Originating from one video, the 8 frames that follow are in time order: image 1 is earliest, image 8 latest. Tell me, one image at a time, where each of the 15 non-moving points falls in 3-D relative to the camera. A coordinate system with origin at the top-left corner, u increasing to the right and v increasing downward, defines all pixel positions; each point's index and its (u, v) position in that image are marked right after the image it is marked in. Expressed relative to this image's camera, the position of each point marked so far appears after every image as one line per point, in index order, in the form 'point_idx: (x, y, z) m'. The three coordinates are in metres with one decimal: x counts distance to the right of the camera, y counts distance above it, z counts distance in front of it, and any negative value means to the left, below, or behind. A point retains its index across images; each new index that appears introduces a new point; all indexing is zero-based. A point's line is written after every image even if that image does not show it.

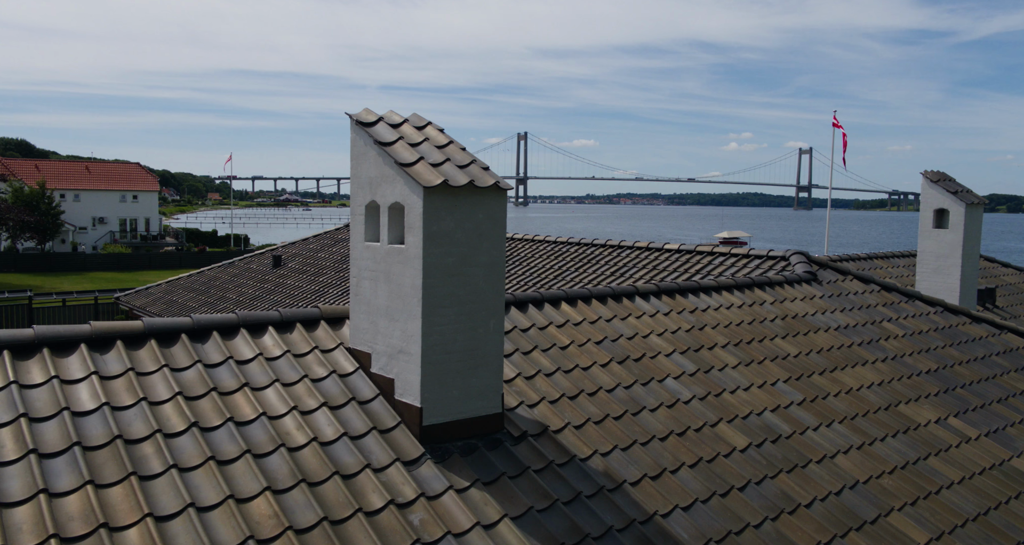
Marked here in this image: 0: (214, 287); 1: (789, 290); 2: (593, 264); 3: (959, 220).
0: (-6.5, -0.3, +17.4) m
1: (+3.0, -0.2, +8.5) m
2: (+1.2, +0.1, +11.5) m
3: (+6.1, +0.7, +10.7) m
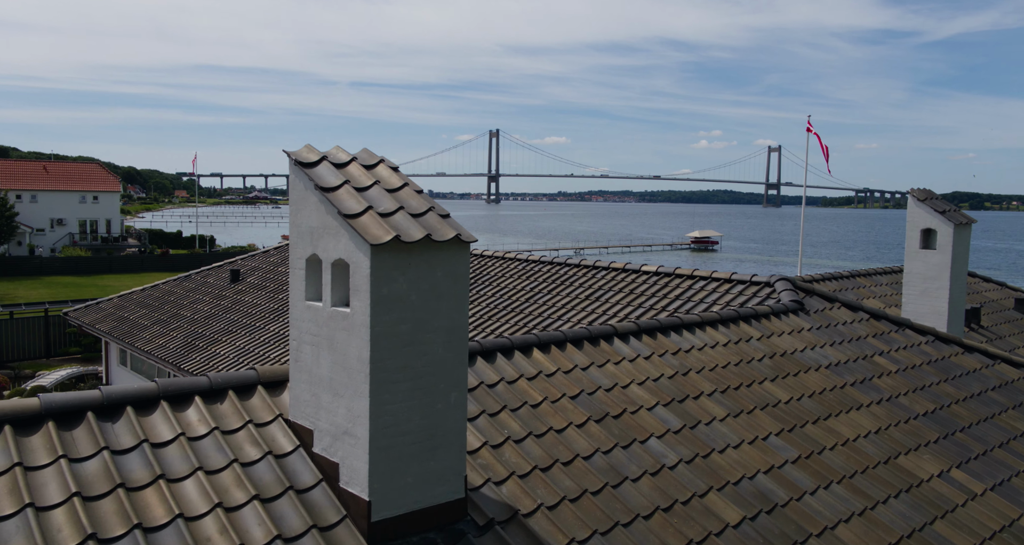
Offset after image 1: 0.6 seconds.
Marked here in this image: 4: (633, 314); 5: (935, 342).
0: (-7.2, -0.6, +16.6) m
1: (+2.6, -0.5, +8.0) m
2: (+0.8, -0.2, +10.9) m
3: (+5.7, +0.4, +10.3) m
4: (+1.5, -0.5, +9.6) m
5: (+4.7, -0.8, +8.8) m
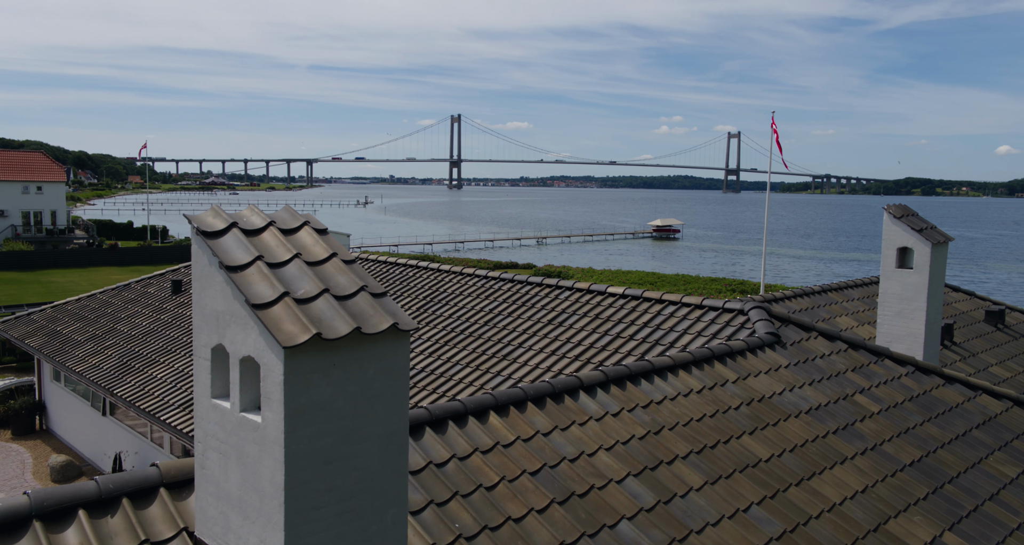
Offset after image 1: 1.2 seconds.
0: (-8.0, -0.8, +15.5) m
1: (+2.2, -0.8, +7.4) m
2: (+0.2, -0.5, +10.2) m
3: (+5.1, +0.2, +9.9) m
4: (+1.0, -0.8, +9.0) m
5: (+4.2, -1.1, +8.3) m
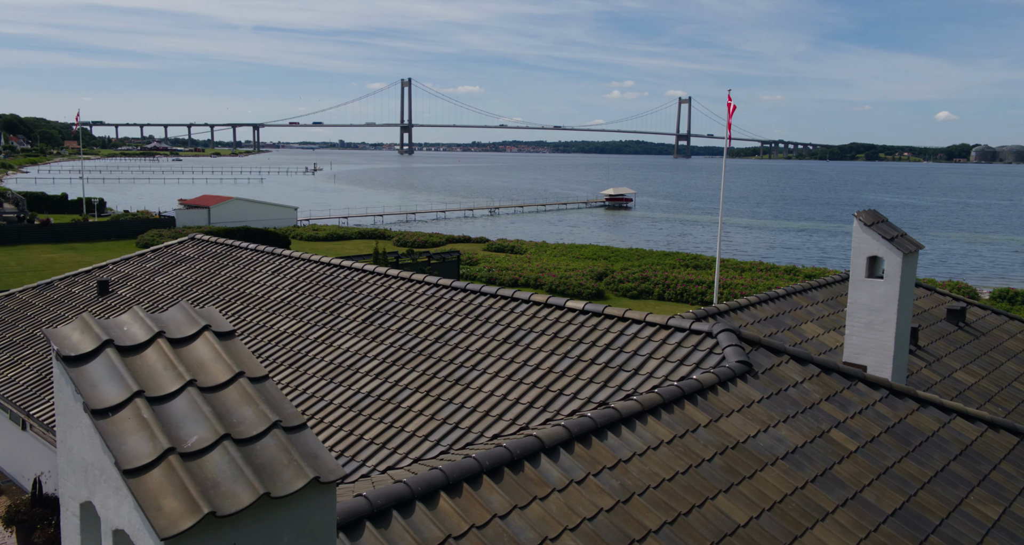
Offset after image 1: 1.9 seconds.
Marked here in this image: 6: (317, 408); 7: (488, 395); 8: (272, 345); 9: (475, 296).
0: (-8.8, -0.8, +14.4) m
1: (+1.8, -1.1, +6.9) m
2: (-0.4, -0.7, +9.5) m
3: (+4.6, 0.0, +9.4) m
4: (+0.5, -1.0, +8.3) m
5: (+3.8, -1.3, +7.9) m
6: (-2.2, -1.5, +8.9) m
7: (-0.2, -1.3, +8.2) m
8: (-3.2, -1.0, +10.6) m
9: (-0.5, -0.3, +10.3) m
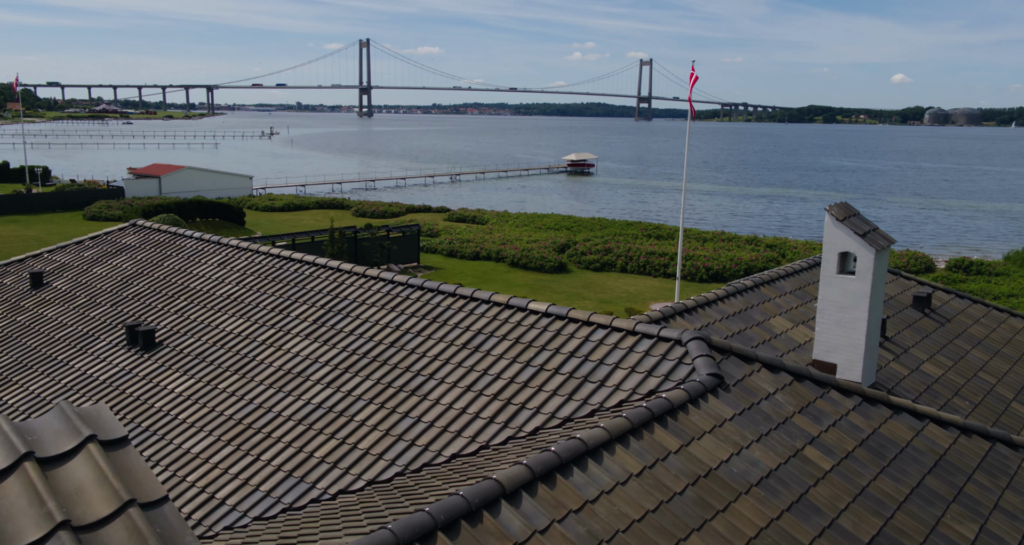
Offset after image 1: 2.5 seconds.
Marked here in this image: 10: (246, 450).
0: (-9.5, -0.7, +13.5) m
1: (+1.5, -1.2, +6.5) m
2: (-0.8, -0.7, +9.0) m
3: (+4.1, +0.1, +9.1) m
4: (+0.1, -1.1, +7.9) m
5: (+3.4, -1.3, +7.7) m
6: (-2.6, -1.6, +8.3) m
7: (-0.6, -1.3, +7.8) m
8: (-3.7, -0.9, +10.0) m
9: (-1.0, -0.3, +9.8) m
10: (-2.7, -1.8, +8.0) m
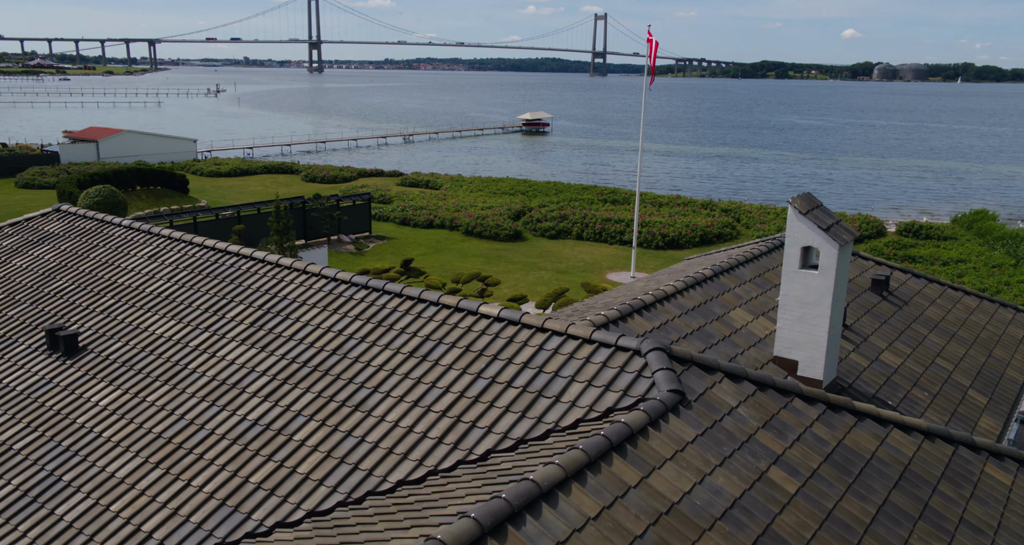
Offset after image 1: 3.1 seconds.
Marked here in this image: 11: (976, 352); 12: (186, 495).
0: (-10.3, -0.6, +12.4) m
1: (+1.1, -1.3, +6.1) m
2: (-1.4, -0.7, +8.5) m
3: (+3.5, +0.1, +8.8) m
4: (-0.4, -1.1, +7.4) m
5: (+2.9, -1.3, +7.4) m
6: (-3.1, -1.6, +7.7) m
7: (-1.1, -1.4, +7.3) m
8: (-4.3, -0.9, +9.3) m
9: (-1.6, -0.3, +9.2) m
10: (-3.1, -1.9, +7.4) m
11: (+7.0, -1.2, +11.9) m
12: (-2.9, -2.0, +7.1) m
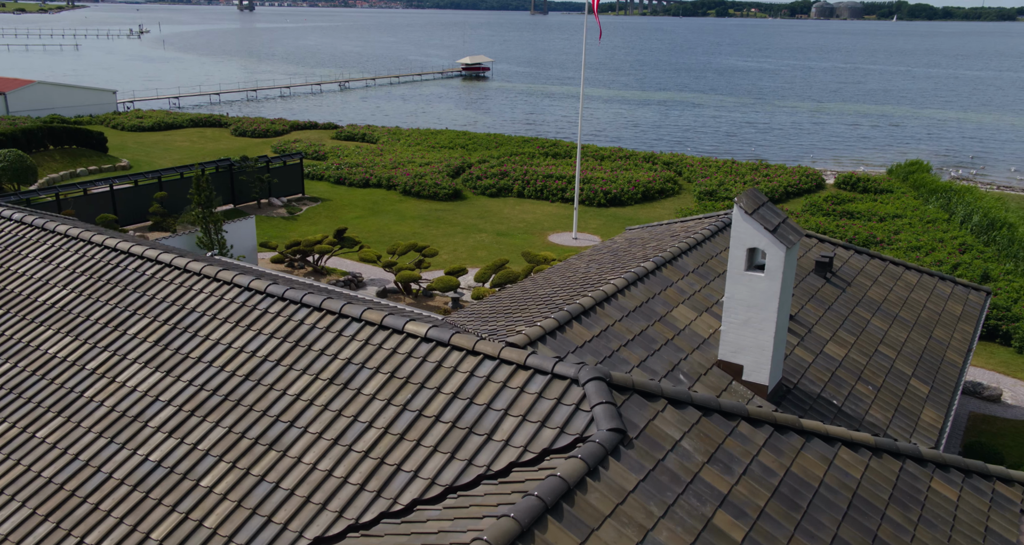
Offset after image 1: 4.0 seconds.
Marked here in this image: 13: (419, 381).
0: (-11.2, -0.6, +11.1) m
1: (+0.6, -1.6, +5.6) m
2: (-2.0, -0.8, +7.8) m
3: (+2.8, +0.1, +8.4) m
4: (-1.0, -1.3, +6.8) m
5: (+2.3, -1.5, +7.0) m
6: (-3.7, -1.9, +7.0) m
7: (-1.7, -1.7, +6.6) m
8: (-5.0, -1.1, +8.4) m
9: (-2.3, -0.4, +8.4) m
10: (-3.7, -2.2, +6.6) m
11: (+6.0, -0.9, +11.8) m
12: (-3.5, -2.3, +6.4) m
13: (-0.9, -1.0, +7.2) m
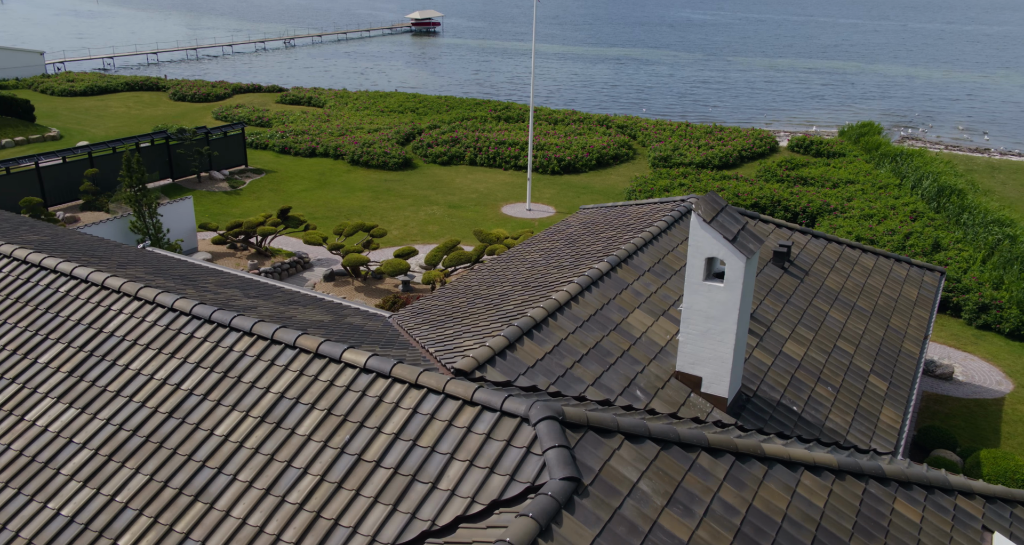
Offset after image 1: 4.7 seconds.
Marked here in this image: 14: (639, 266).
0: (-11.9, -0.9, +9.9) m
1: (+0.2, -1.9, +5.2) m
2: (-2.5, -1.1, +7.1) m
3: (+2.3, 0.0, +8.0) m
4: (-1.4, -1.6, +6.3) m
5: (+1.9, -1.7, +6.7) m
6: (-4.1, -2.2, +6.3) m
7: (-2.1, -1.9, +6.1) m
8: (-5.5, -1.4, +7.6) m
9: (-2.8, -0.6, +7.8) m
10: (-4.1, -2.5, +6.0) m
11: (+5.3, -0.8, +11.6) m
12: (-3.9, -2.6, +5.8) m
13: (-1.3, -1.2, +6.6) m
14: (+1.6, +0.1, +10.3) m
